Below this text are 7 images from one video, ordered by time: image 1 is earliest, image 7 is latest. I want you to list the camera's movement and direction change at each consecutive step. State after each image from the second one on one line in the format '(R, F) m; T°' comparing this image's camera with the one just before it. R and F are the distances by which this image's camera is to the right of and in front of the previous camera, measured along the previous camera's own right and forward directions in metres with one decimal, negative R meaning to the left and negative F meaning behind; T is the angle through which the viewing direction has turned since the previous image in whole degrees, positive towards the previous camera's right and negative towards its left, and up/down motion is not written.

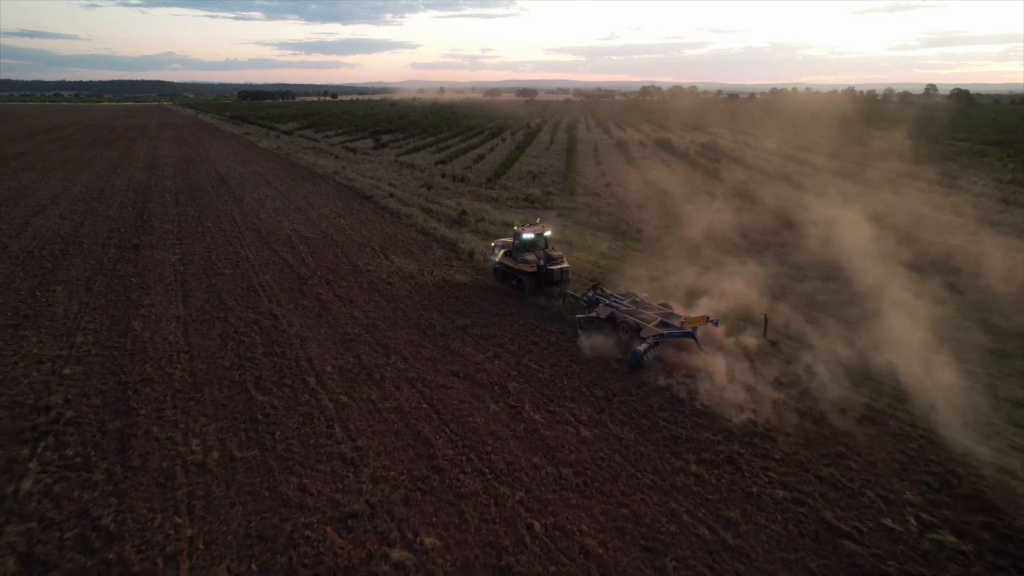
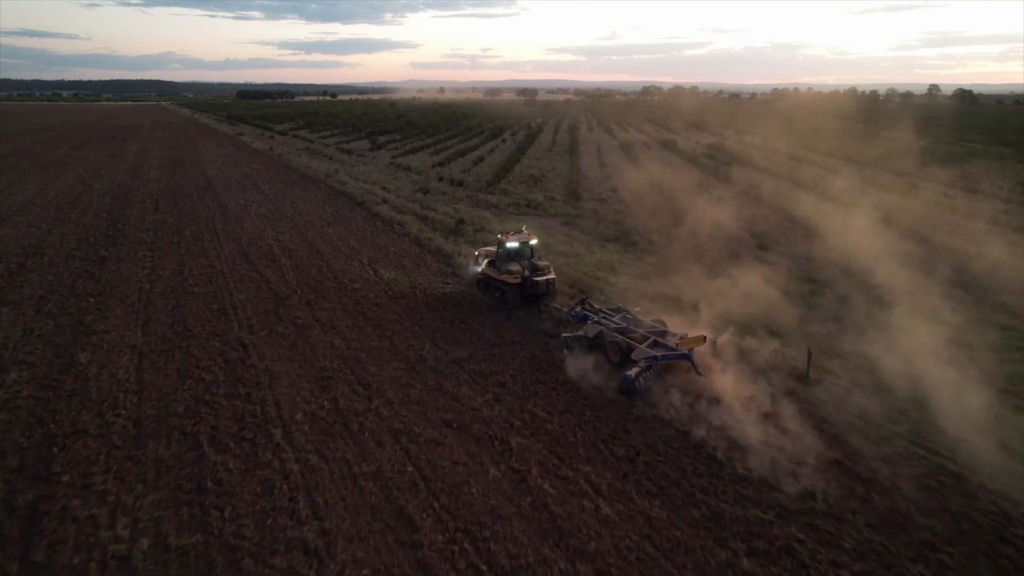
(0.0, +1.7) m; 0°
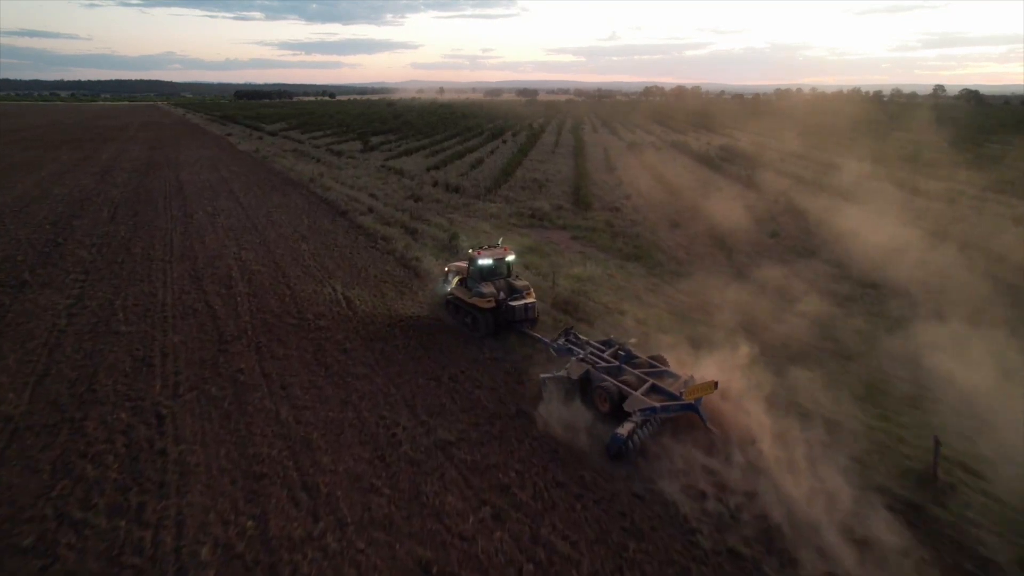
(-0.1, +3.1) m; 0°
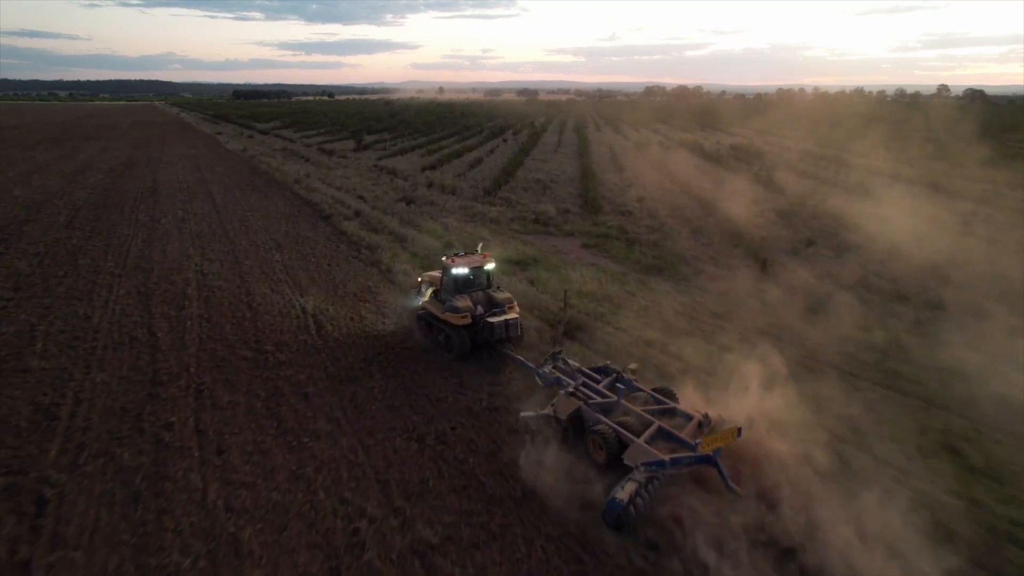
(-0.1, +2.3) m; 0°
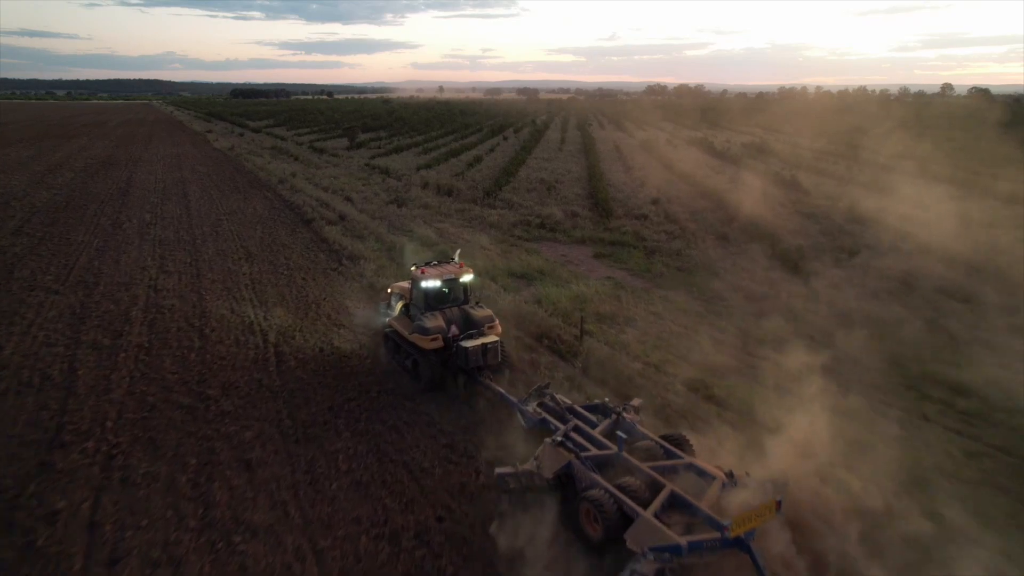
(-0.1, +2.2) m; 0°
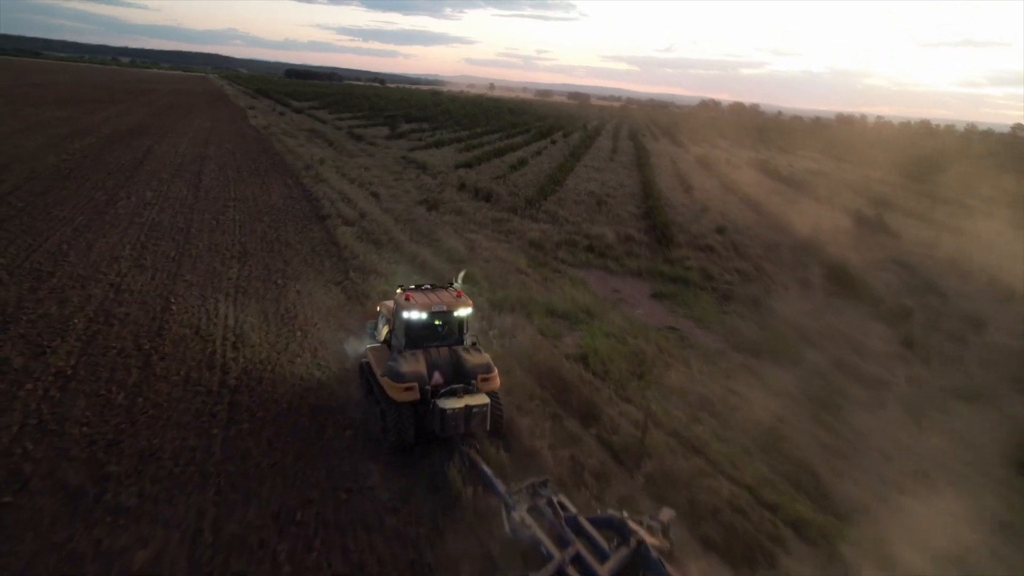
(-0.2, +2.7) m; -3°
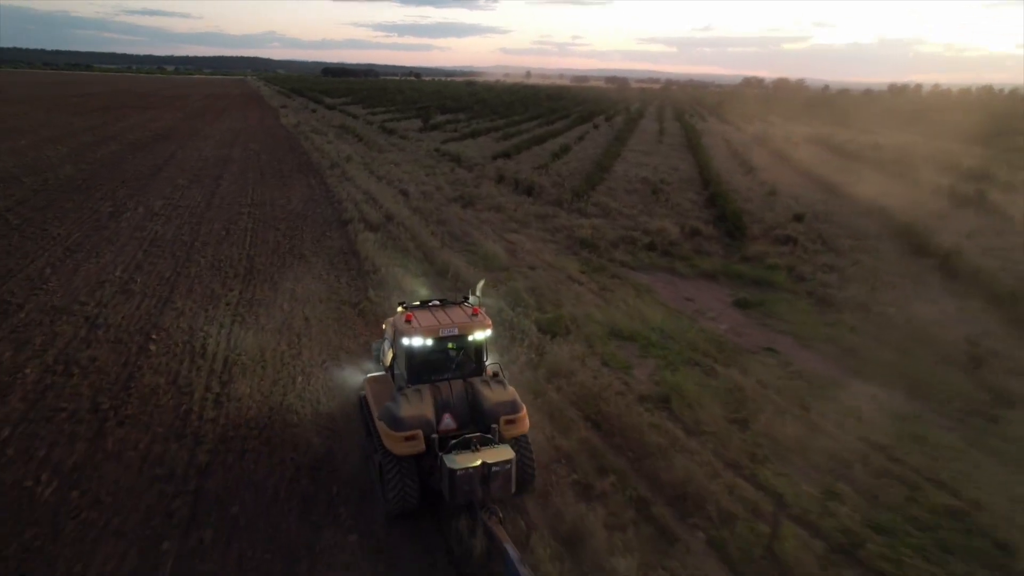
(-0.1, +2.1) m; -4°
